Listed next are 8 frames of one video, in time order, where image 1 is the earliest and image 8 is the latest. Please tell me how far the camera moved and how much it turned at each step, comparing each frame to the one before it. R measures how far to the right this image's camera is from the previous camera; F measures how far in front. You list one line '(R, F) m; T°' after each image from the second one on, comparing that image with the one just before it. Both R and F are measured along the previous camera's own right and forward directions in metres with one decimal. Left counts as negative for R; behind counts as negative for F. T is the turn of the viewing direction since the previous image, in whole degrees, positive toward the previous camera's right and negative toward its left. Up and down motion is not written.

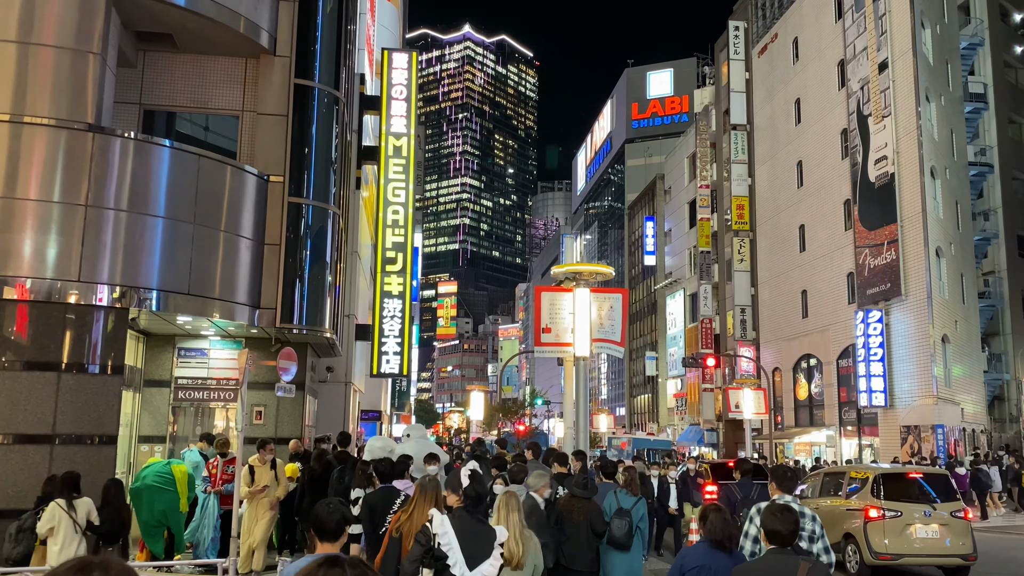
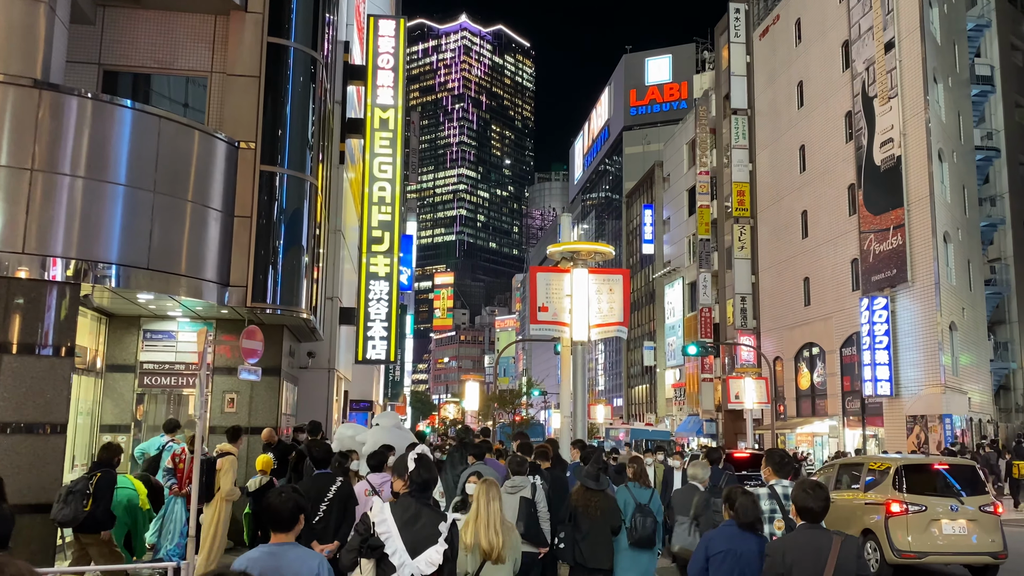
(+0.1, +1.1) m; 0°
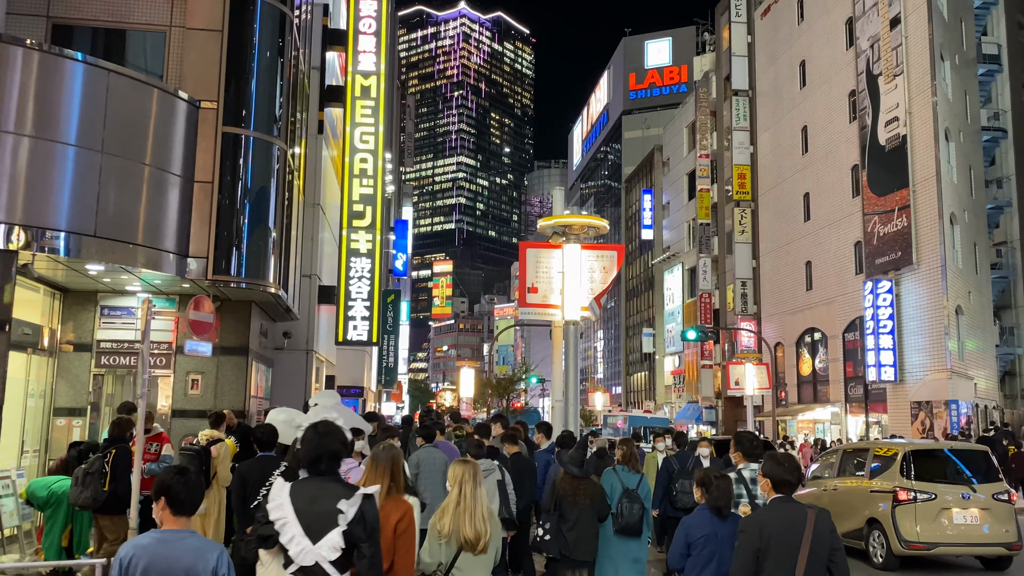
(+0.2, +1.0) m; 0°
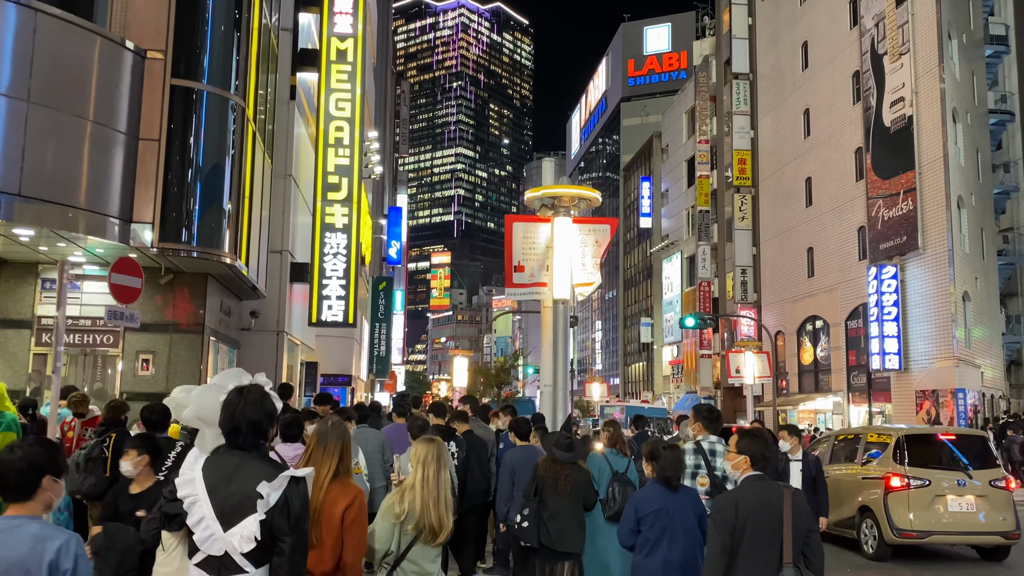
(+0.3, +1.1) m; 0°
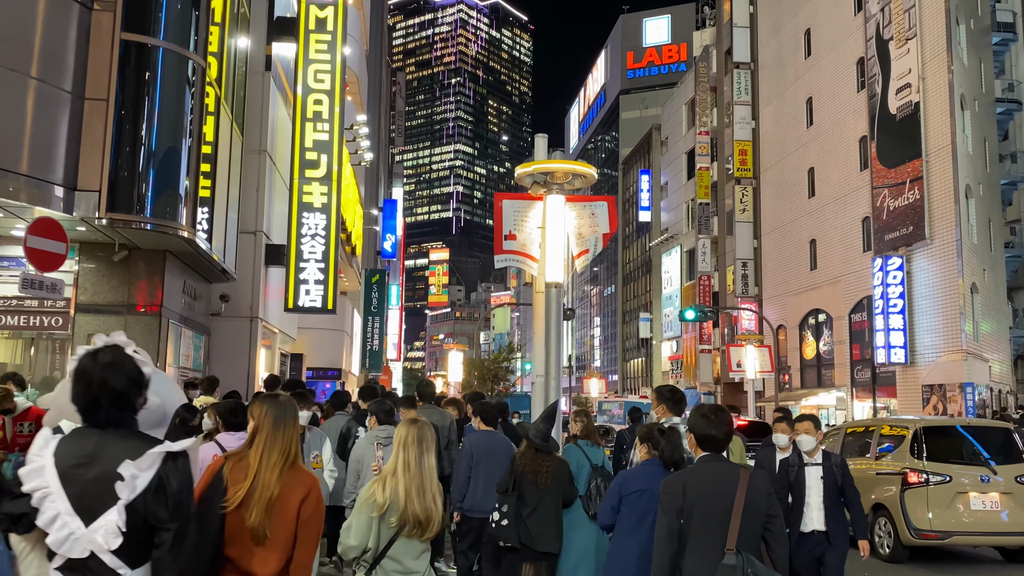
(+0.2, +1.0) m; 0°
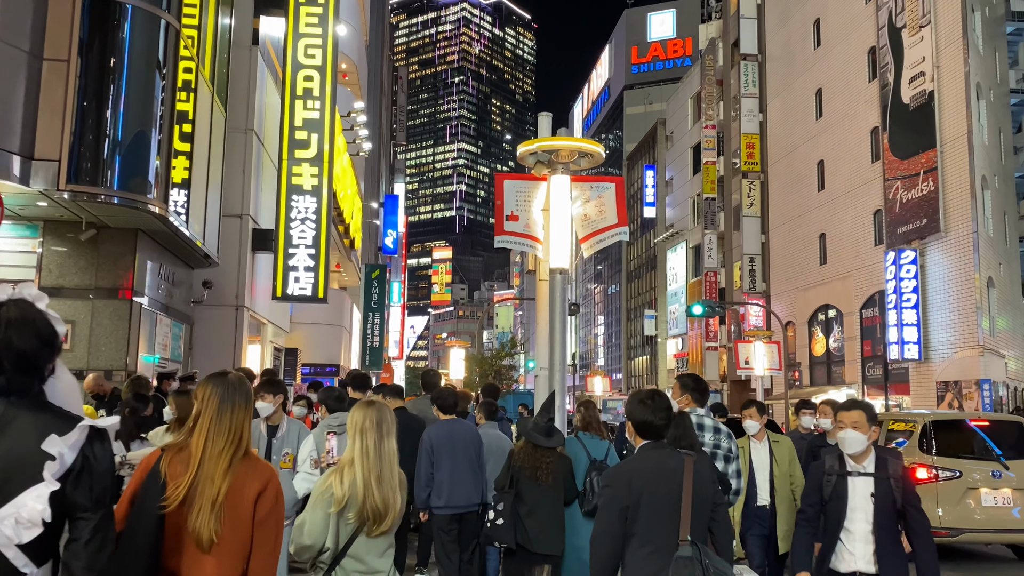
(0.0, +0.9) m; 0°
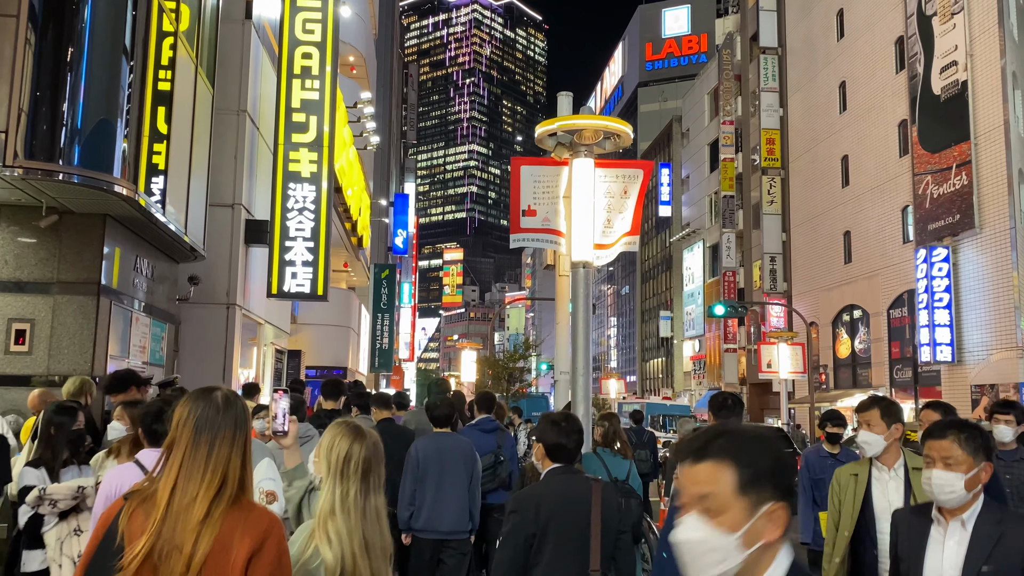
(-0.1, +1.3) m; -1°
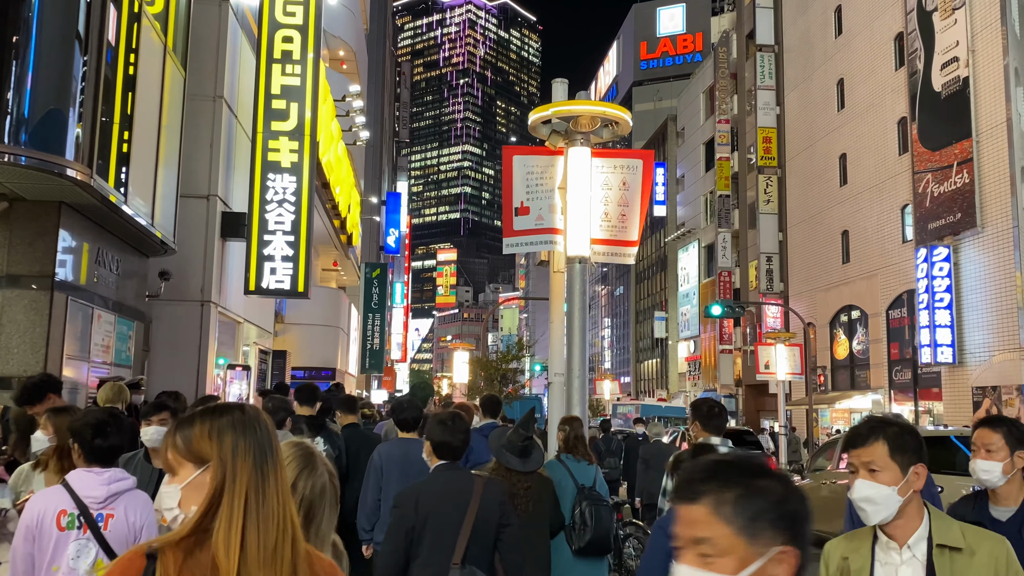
(0.0, +0.7) m; 0°
